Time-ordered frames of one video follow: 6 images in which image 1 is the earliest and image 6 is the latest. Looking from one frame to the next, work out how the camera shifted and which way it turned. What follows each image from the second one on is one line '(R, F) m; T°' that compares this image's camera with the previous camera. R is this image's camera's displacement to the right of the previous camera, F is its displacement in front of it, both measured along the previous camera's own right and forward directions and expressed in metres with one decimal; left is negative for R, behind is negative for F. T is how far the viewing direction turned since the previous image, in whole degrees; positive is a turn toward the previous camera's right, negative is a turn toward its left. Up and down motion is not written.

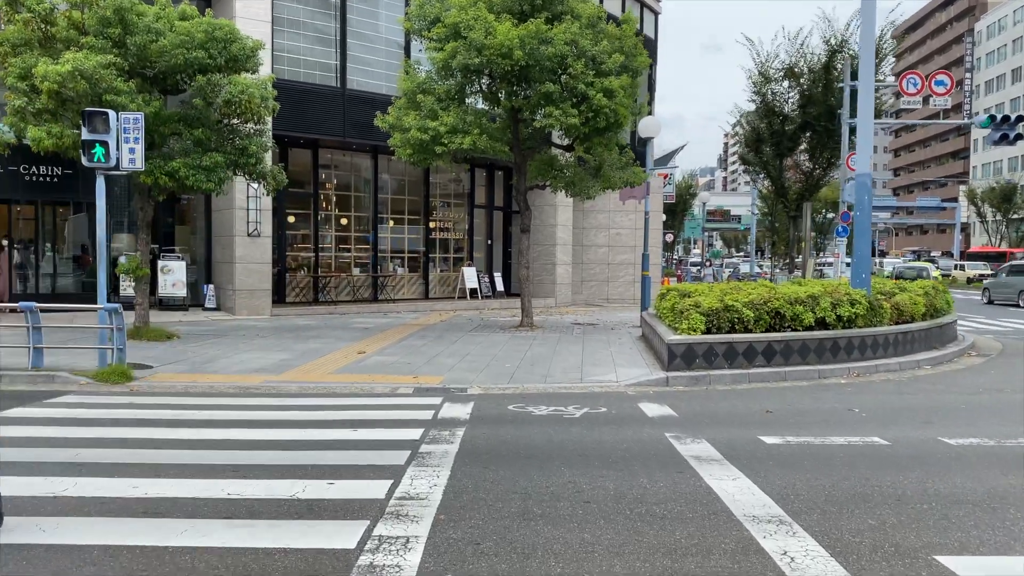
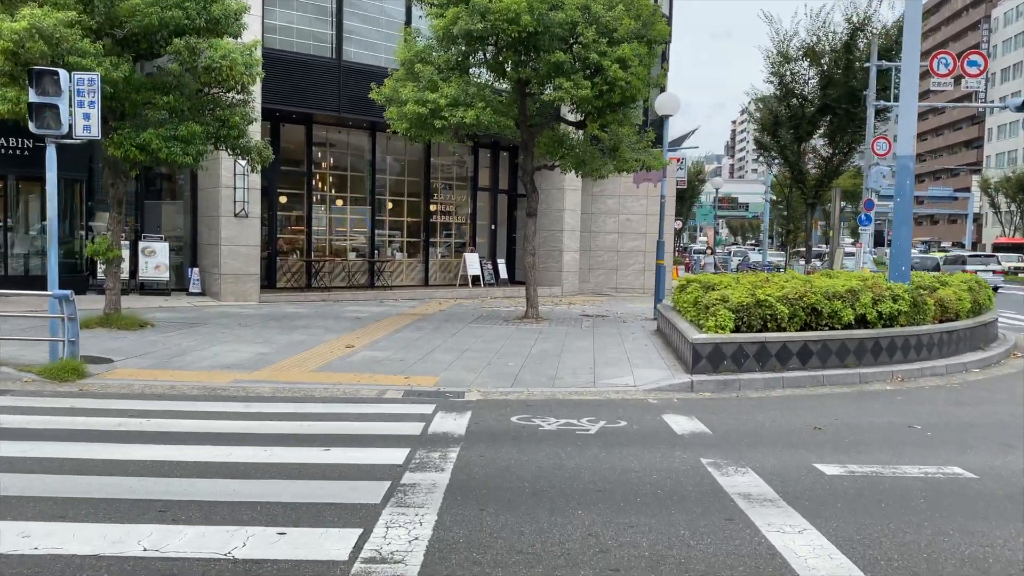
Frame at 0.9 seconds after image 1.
(0.0, +1.2) m; 0°
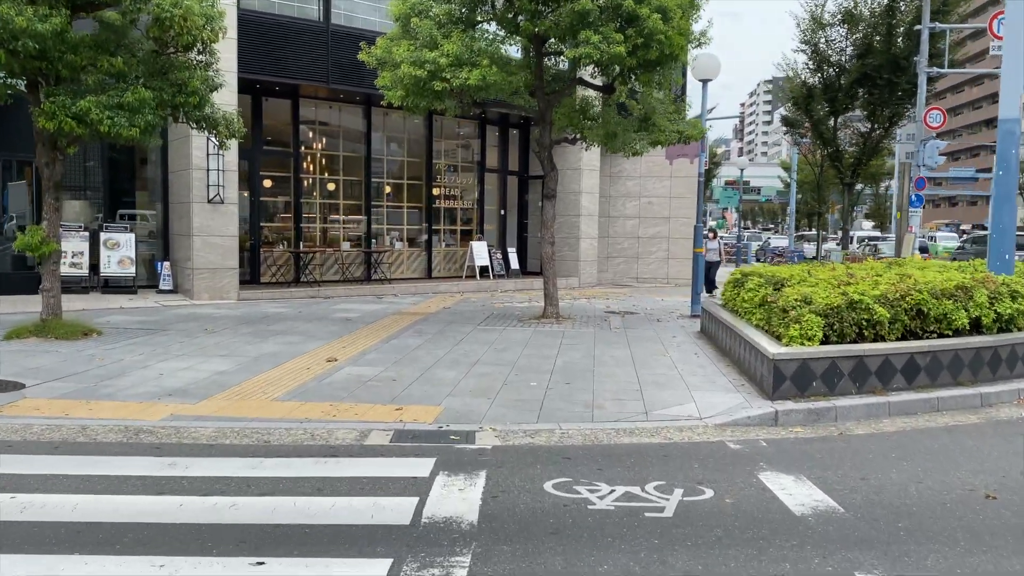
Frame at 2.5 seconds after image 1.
(-0.1, +2.2) m; 0°
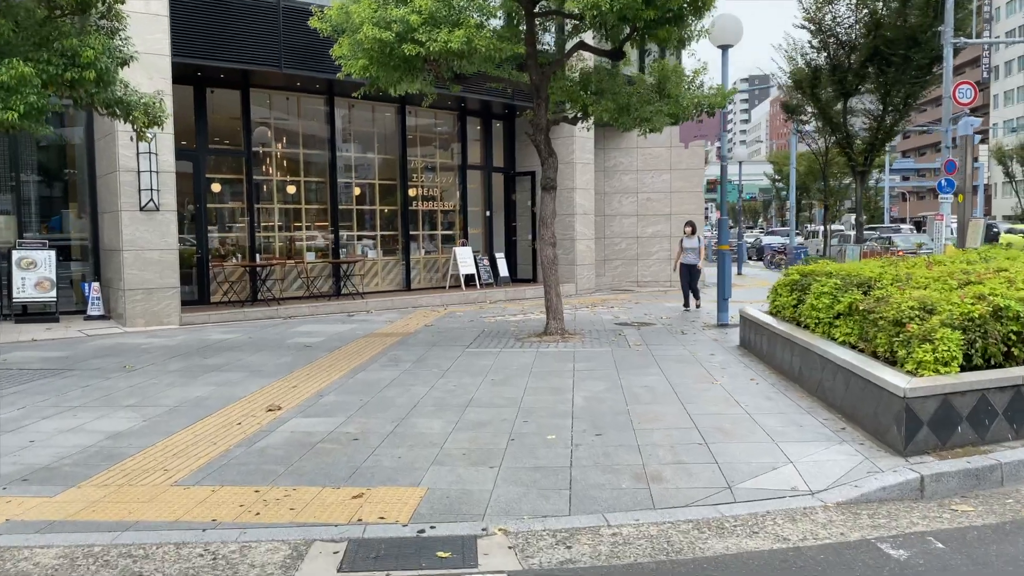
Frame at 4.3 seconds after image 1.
(-0.1, +2.3) m; +1°
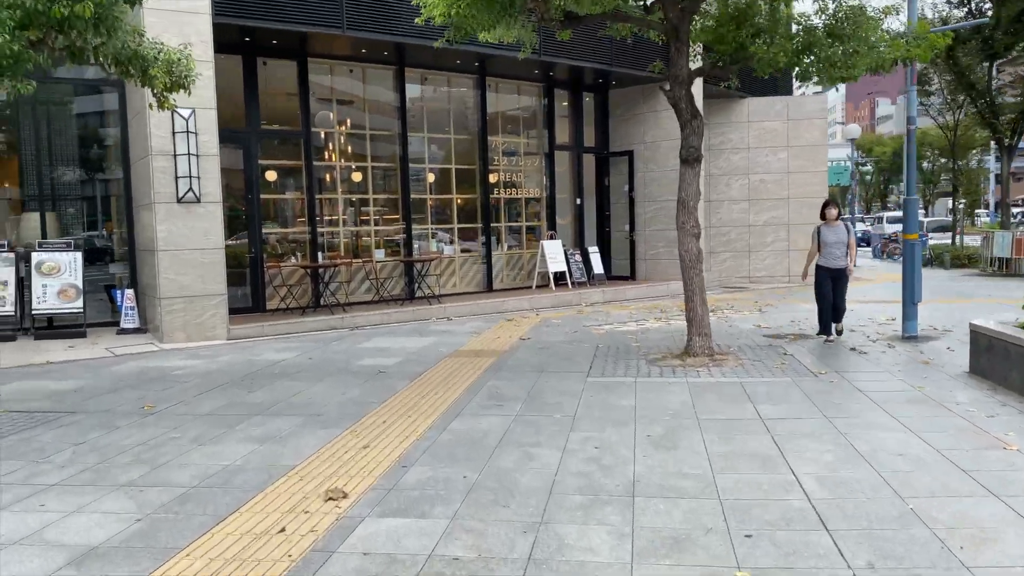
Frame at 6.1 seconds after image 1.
(-0.7, +2.5) m; -4°
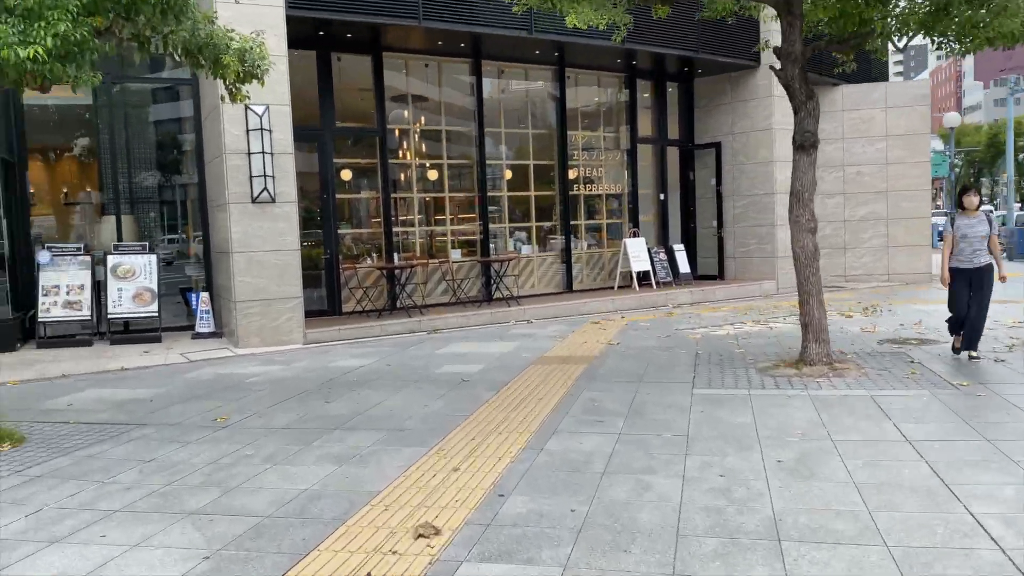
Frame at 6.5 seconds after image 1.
(-0.2, +0.6) m; -5°
